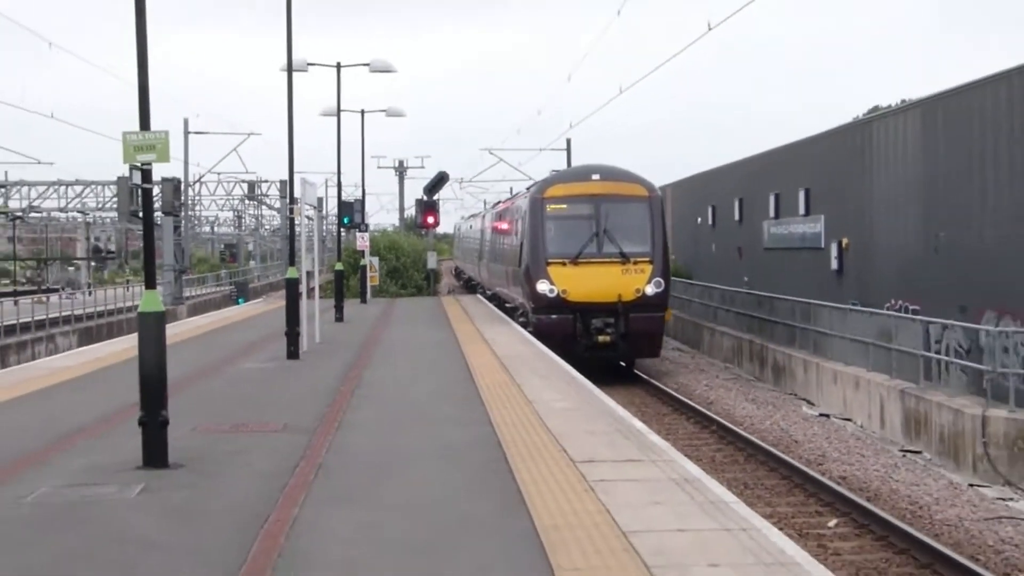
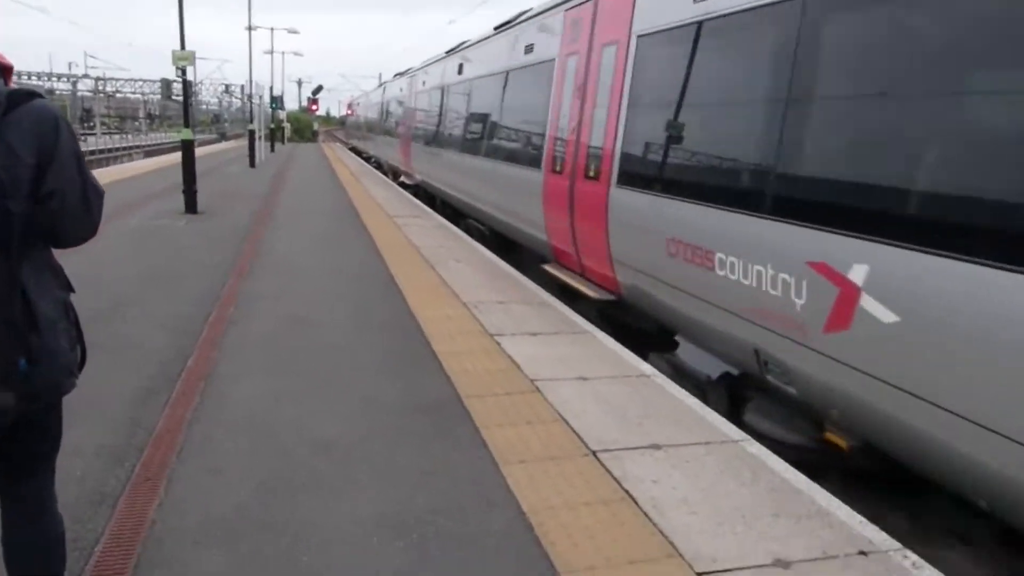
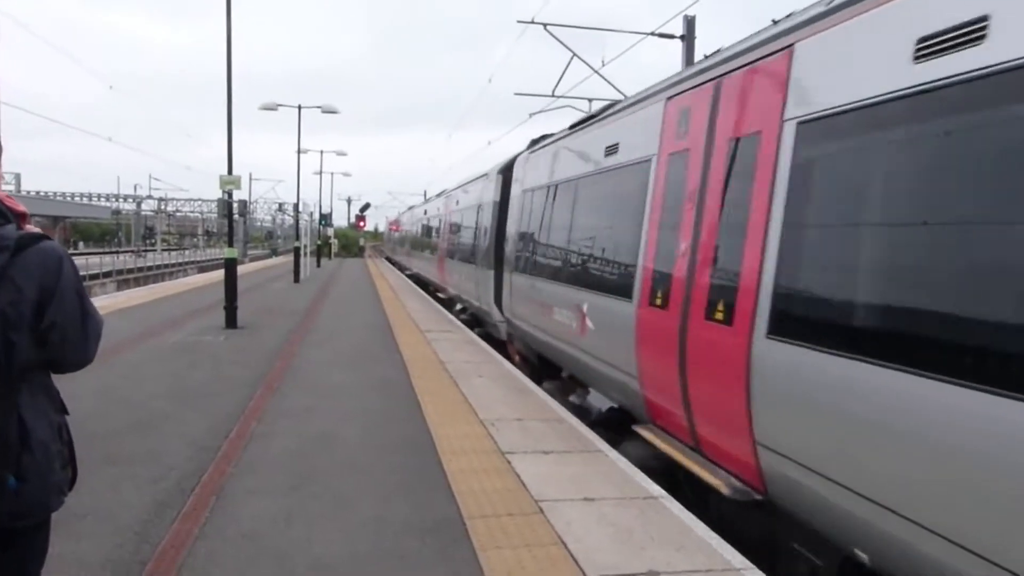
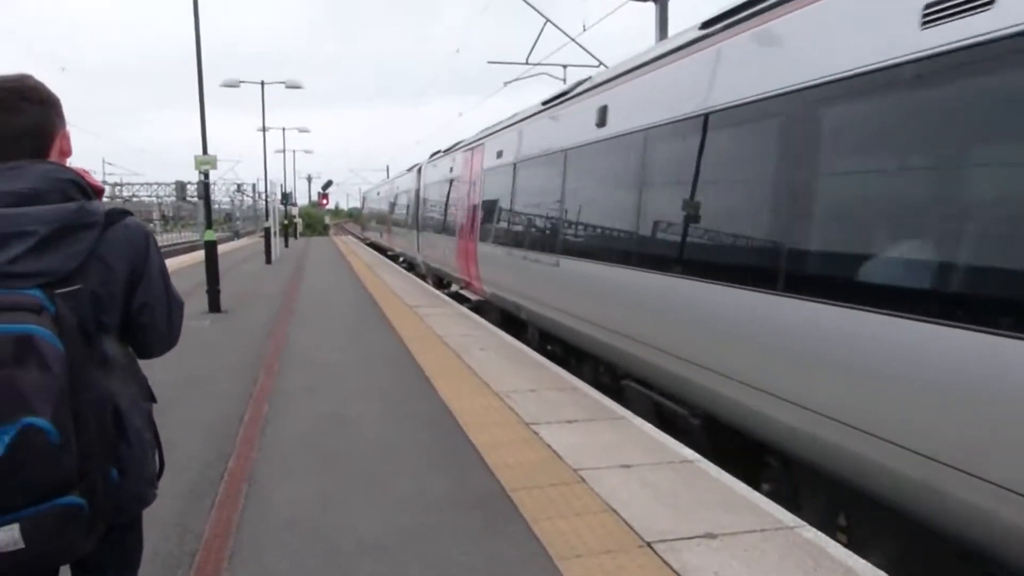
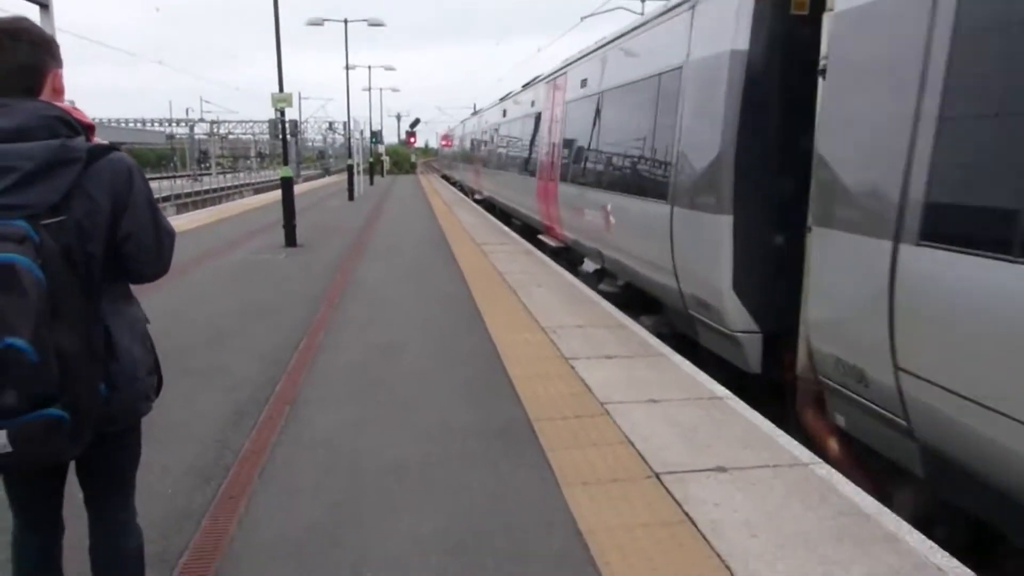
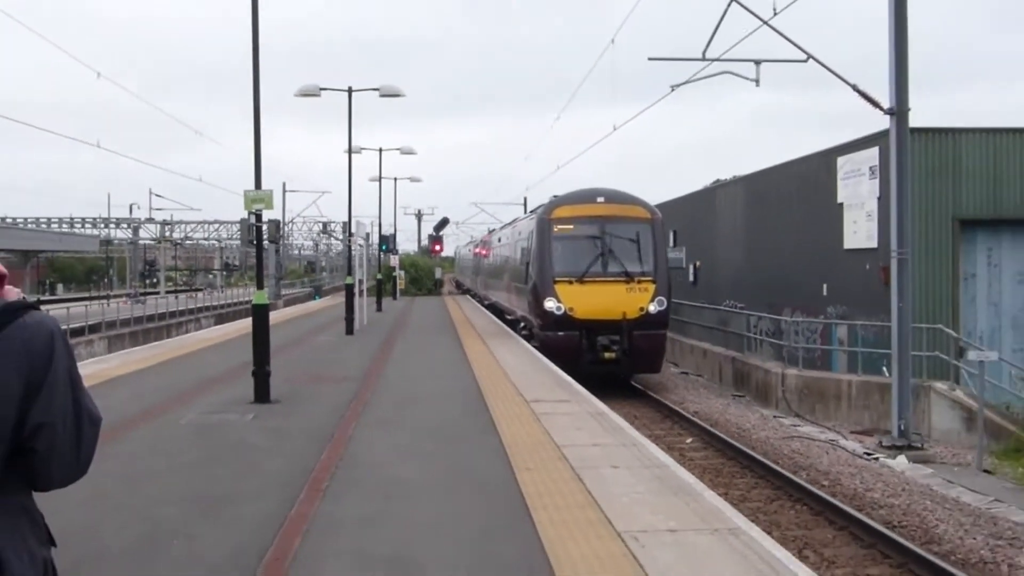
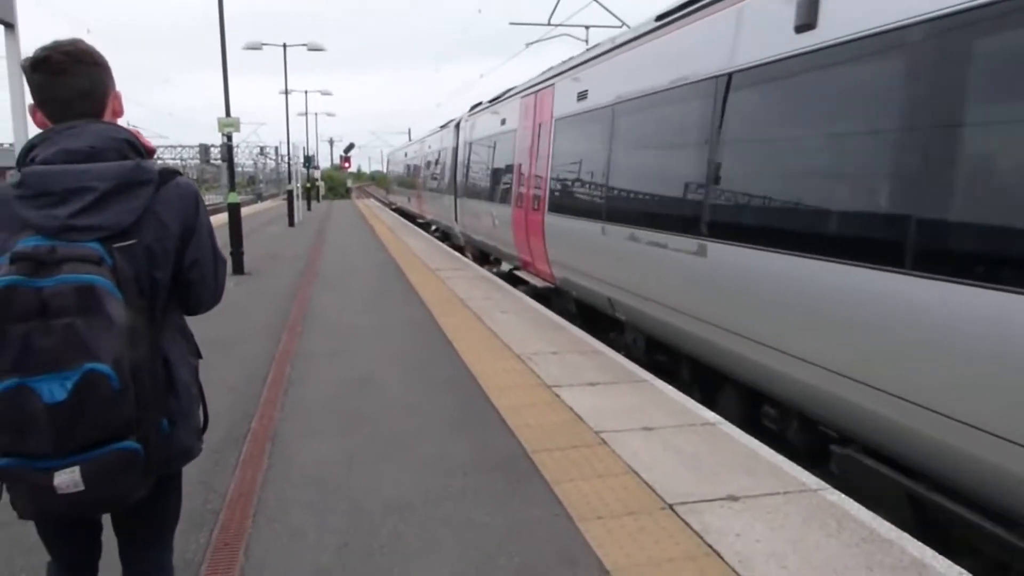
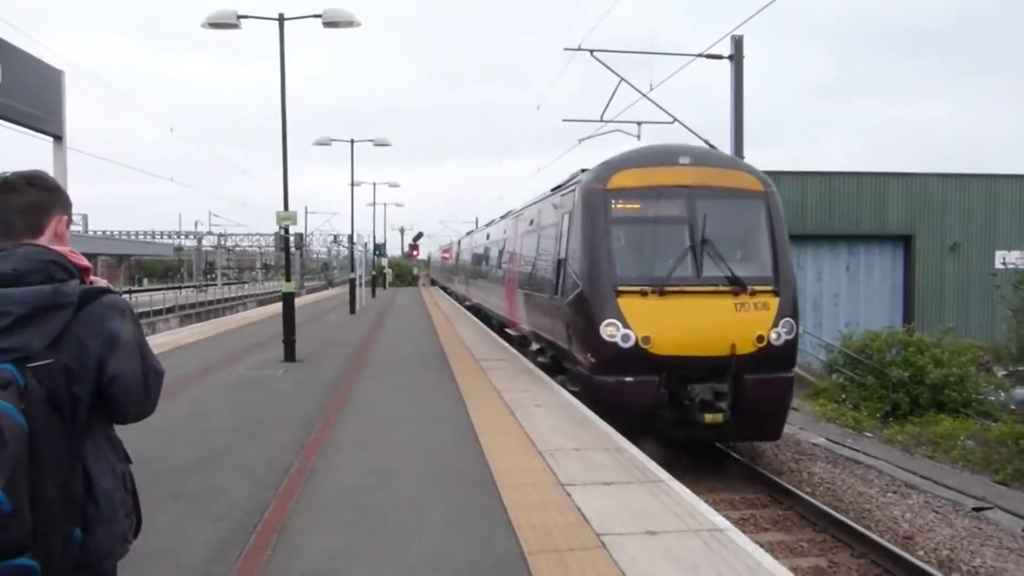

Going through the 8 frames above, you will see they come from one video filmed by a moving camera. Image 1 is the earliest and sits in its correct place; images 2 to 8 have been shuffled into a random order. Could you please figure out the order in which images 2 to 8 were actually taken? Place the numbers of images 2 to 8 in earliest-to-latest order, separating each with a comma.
6, 8, 3, 5, 2, 4, 7
